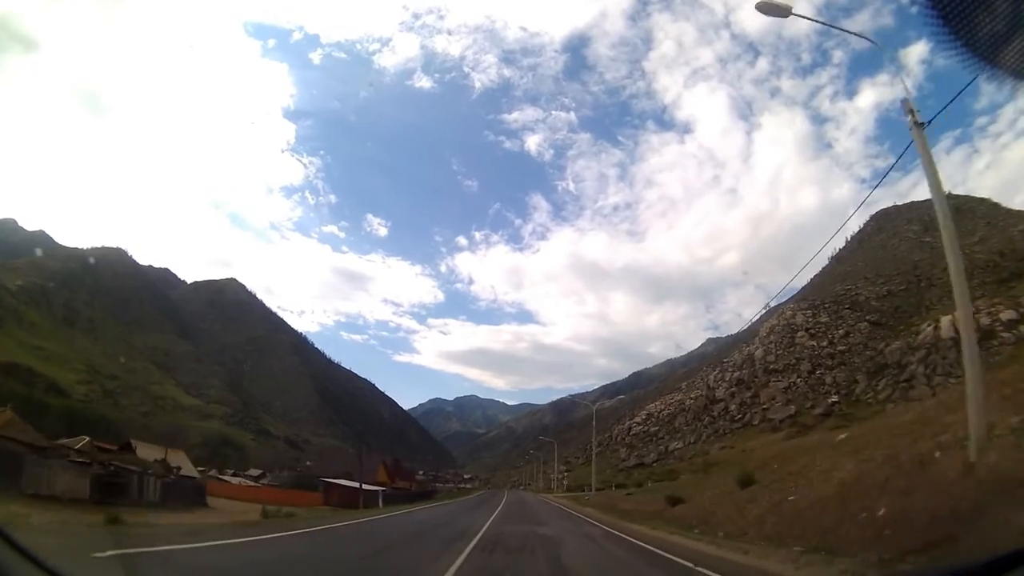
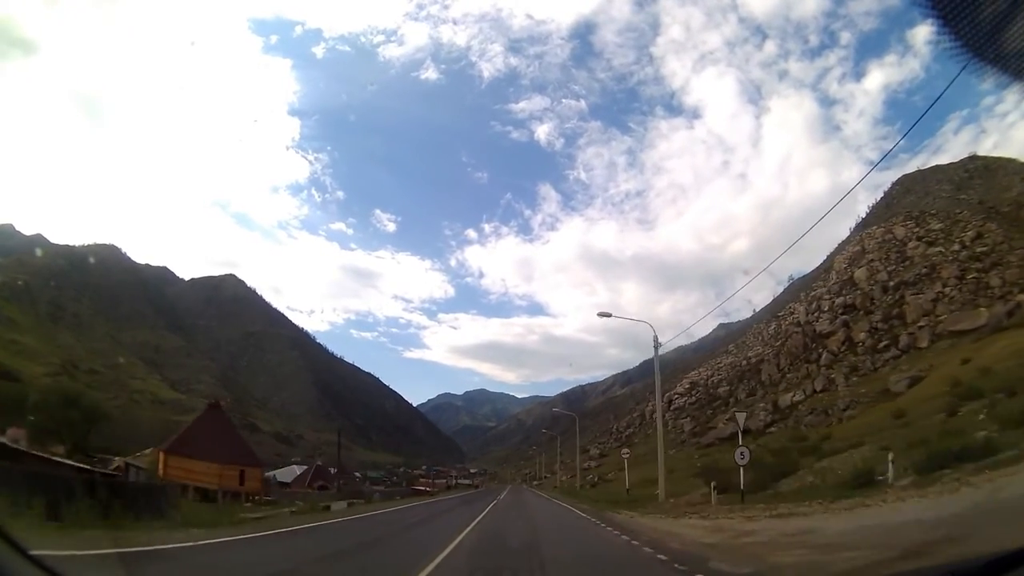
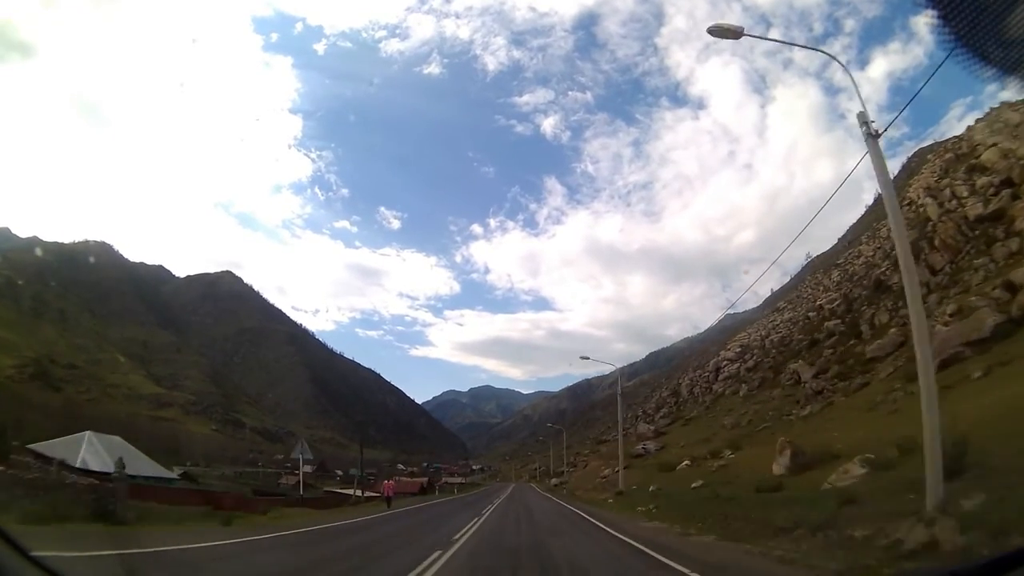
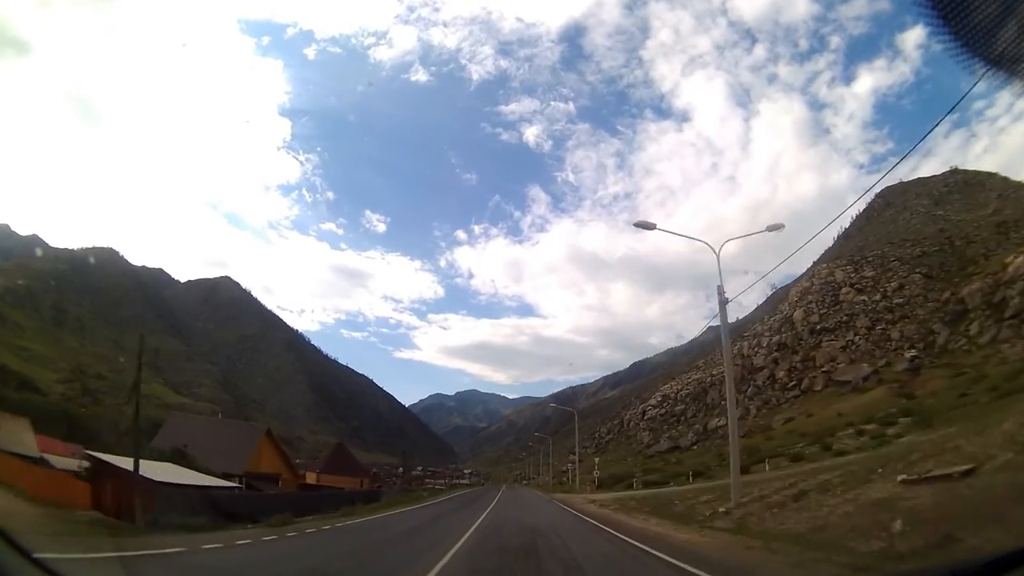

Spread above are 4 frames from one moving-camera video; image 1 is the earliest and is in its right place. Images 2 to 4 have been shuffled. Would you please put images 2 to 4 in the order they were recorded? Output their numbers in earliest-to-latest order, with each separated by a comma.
4, 2, 3
